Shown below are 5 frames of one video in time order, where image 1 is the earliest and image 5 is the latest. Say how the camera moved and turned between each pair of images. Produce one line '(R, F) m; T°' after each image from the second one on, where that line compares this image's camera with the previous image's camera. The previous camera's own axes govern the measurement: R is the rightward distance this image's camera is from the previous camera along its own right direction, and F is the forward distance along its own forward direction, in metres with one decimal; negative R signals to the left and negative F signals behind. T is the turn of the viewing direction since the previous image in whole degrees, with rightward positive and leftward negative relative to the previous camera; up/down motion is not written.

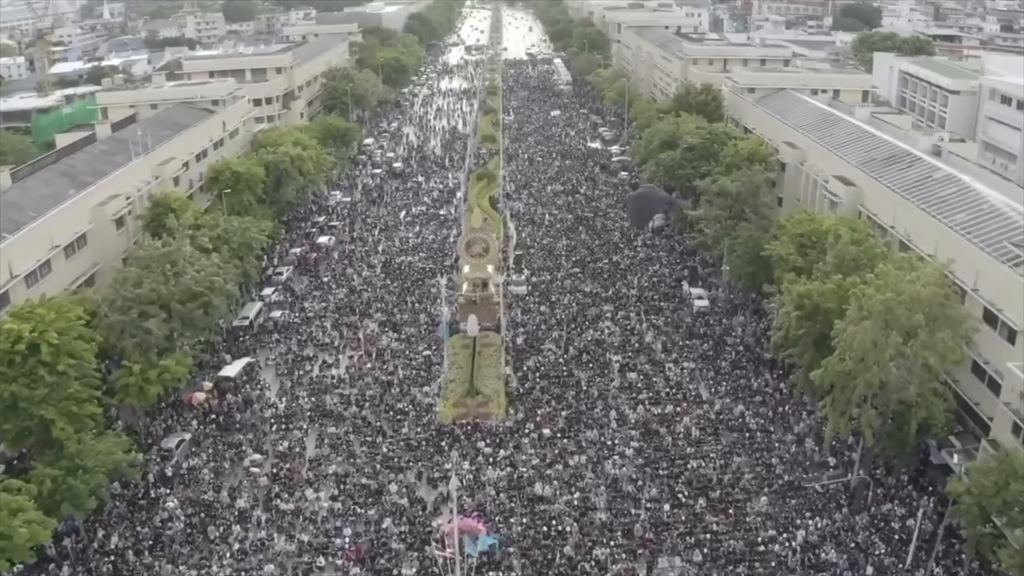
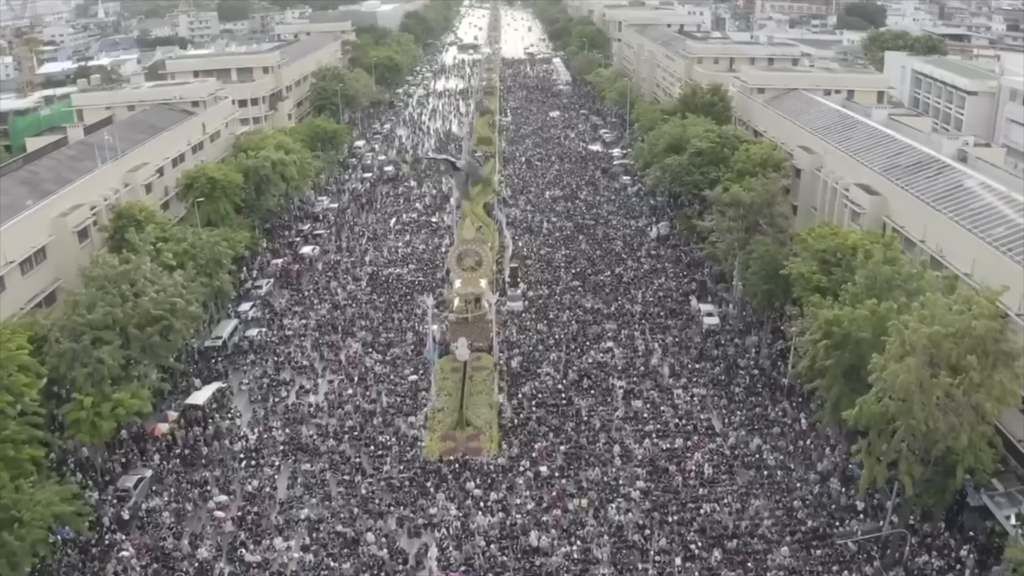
(+0.2, +3.3) m; 0°
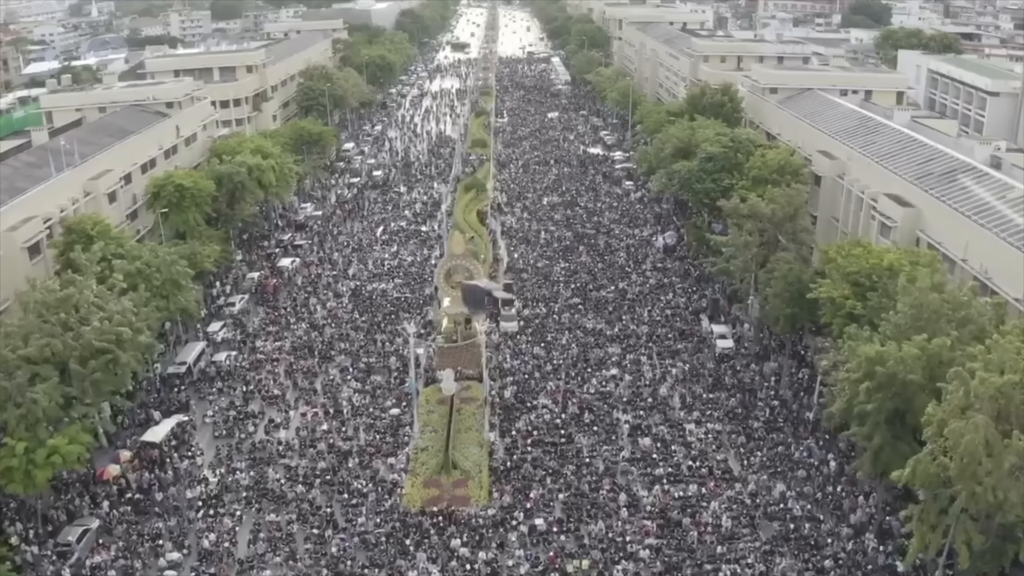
(+0.2, +3.7) m; 0°
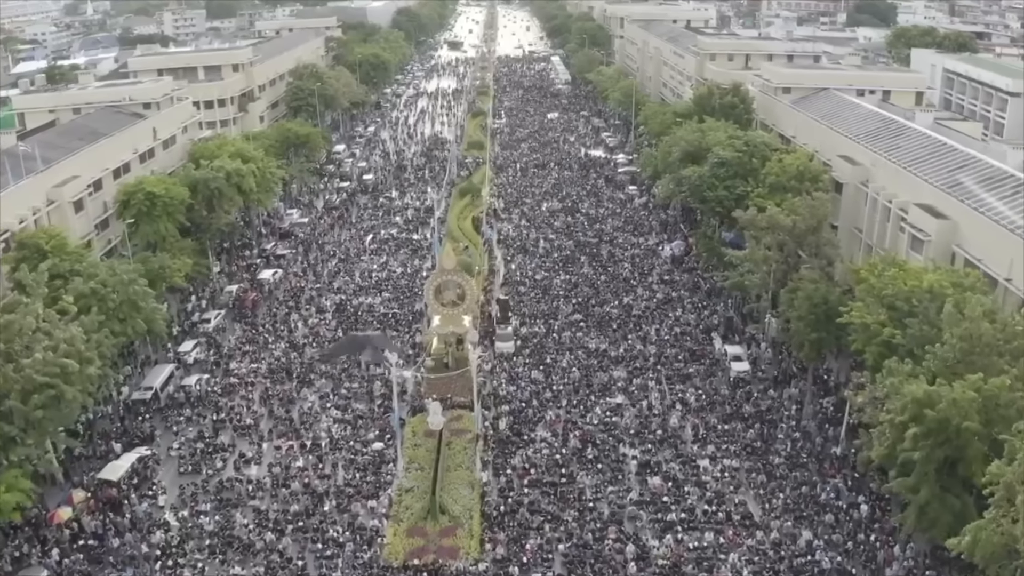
(+0.2, +3.1) m; 0°
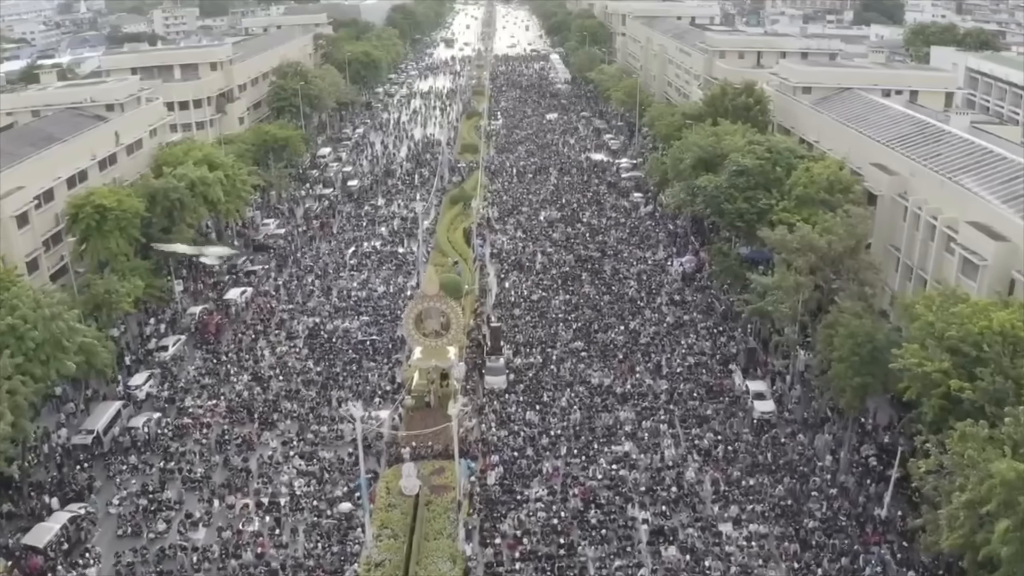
(+0.3, +4.2) m; 0°
